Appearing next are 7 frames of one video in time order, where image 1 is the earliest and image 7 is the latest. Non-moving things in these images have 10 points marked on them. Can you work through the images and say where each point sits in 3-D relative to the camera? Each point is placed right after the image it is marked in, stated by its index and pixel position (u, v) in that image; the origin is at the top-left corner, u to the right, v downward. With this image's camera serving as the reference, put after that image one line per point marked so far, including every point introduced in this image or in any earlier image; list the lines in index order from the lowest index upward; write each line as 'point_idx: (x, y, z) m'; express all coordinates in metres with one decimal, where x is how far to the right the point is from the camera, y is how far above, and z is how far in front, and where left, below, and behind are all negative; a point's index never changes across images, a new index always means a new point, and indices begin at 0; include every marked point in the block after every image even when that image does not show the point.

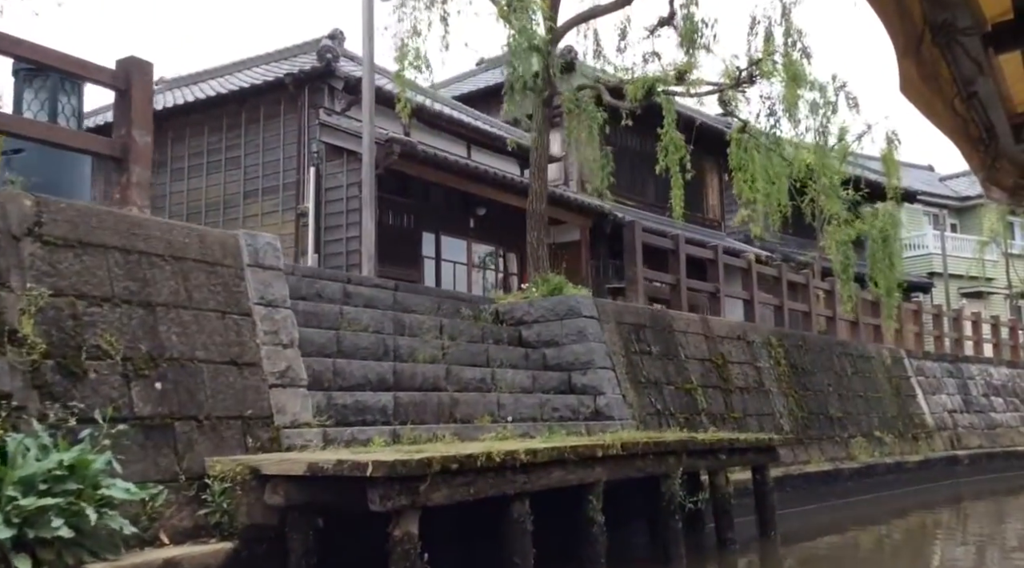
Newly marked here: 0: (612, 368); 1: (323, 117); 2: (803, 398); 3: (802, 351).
0: (+0.9, -0.8, +10.1) m
1: (-2.8, +2.5, +16.9) m
2: (+3.6, -1.4, +14.3) m
3: (+3.8, -0.9, +15.1) m
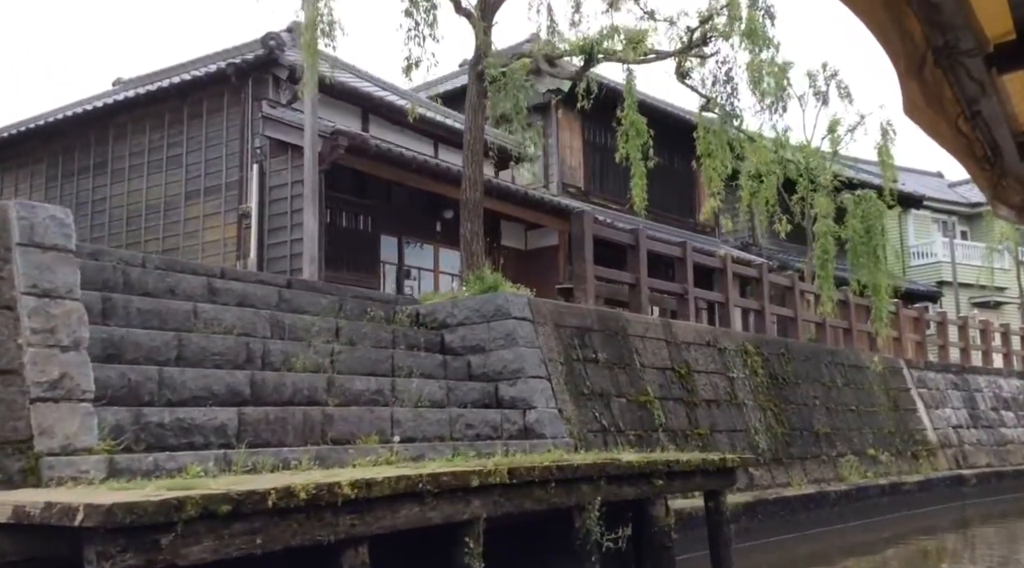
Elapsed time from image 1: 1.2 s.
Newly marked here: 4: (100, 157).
0: (+0.3, -0.7, +8.7) m
1: (-3.4, +2.4, +15.5) m
2: (+3.0, -1.4, +12.8) m
3: (+3.3, -0.9, +13.7) m
4: (-6.6, +2.1, +18.2) m
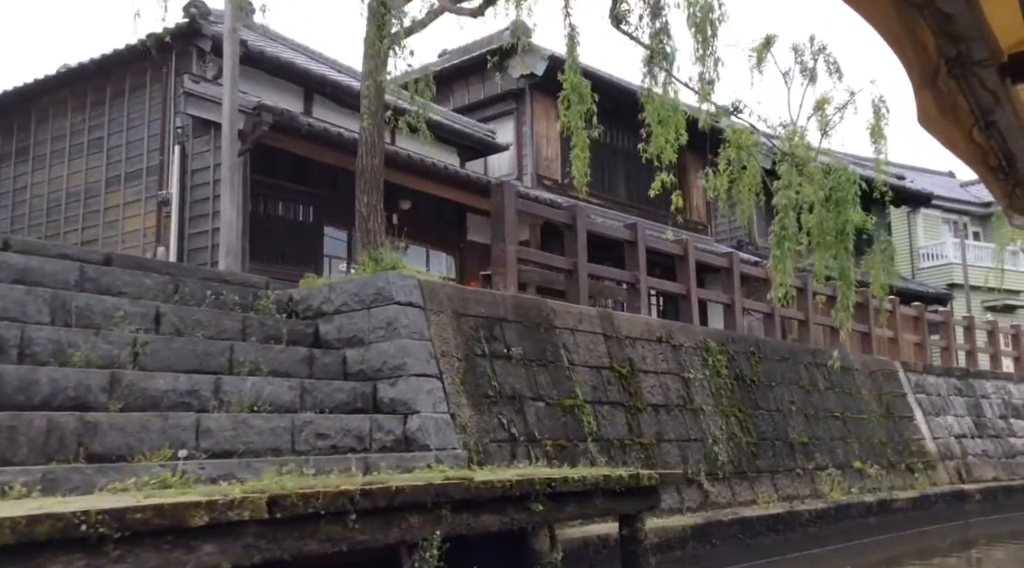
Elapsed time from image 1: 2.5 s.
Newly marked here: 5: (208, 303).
0: (-0.5, -0.6, +7.1) m
1: (-4.0, +2.5, +14.0) m
2: (+2.3, -1.3, +11.2) m
3: (+2.6, -0.8, +12.1) m
4: (-7.3, +2.1, +16.7) m
5: (-1.8, -0.1, +6.8) m
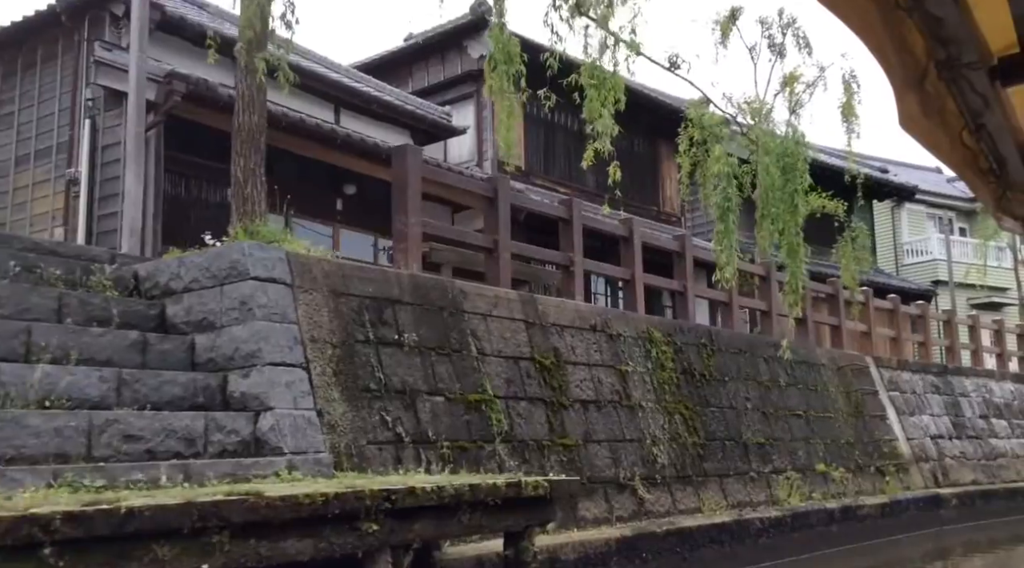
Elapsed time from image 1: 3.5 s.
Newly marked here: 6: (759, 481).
0: (-1.1, -0.4, +6.0) m
1: (-4.7, +2.6, +12.9) m
2: (+1.6, -1.2, +10.1) m
3: (+1.9, -0.7, +11.0) m
4: (-8.0, +2.3, +15.6) m
5: (-2.5, 0.0, +5.7) m
6: (+2.3, -1.9, +10.8) m
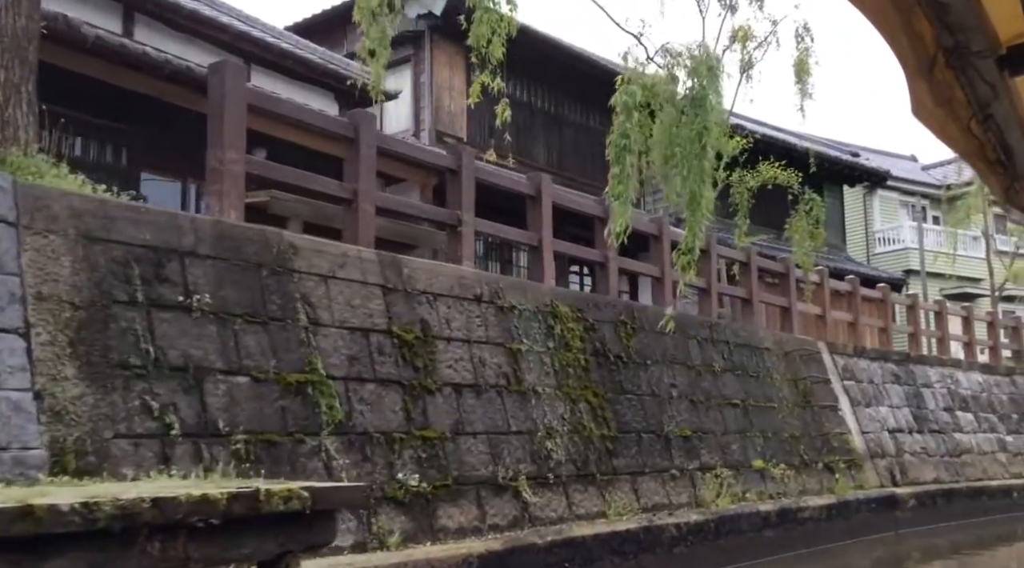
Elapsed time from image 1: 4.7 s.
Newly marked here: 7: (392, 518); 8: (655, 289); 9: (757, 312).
0: (-2.0, -0.2, +4.5) m
1: (-5.7, +3.0, +11.2) m
2: (+0.7, -0.9, +8.6) m
3: (+0.9, -0.4, +9.5) m
4: (-9.0, +2.7, +13.9) m
5: (-3.3, +0.3, +4.1) m
6: (+1.4, -1.6, +9.3) m
7: (-0.7, -1.3, +6.1) m
8: (+1.5, -0.1, +11.2) m
9: (+2.9, -0.3, +13.4) m
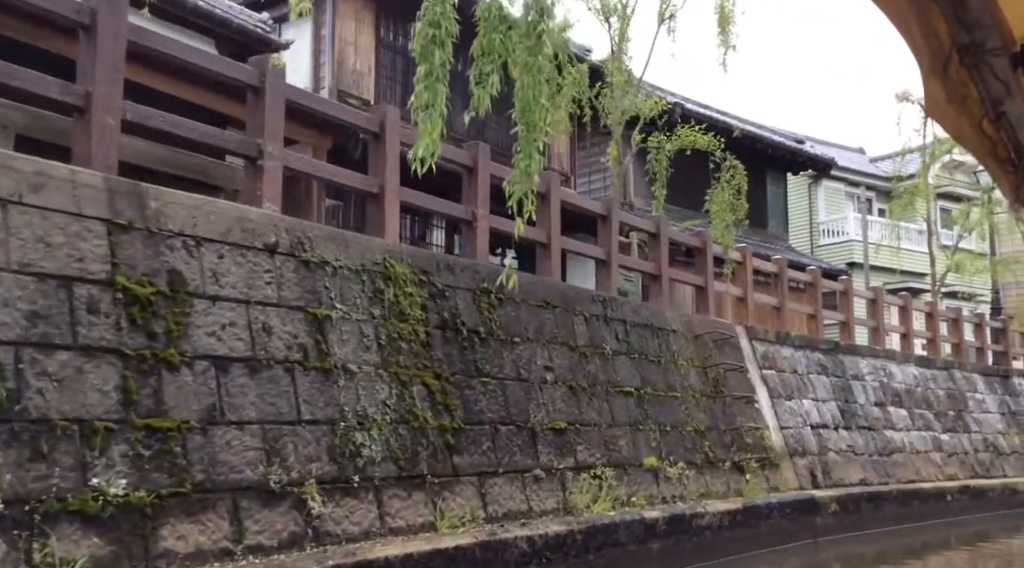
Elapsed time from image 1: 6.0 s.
0: (-2.9, +0.1, +2.7) m
1: (-6.8, +3.4, +9.3) m
2: (-0.4, -0.6, +7.0) m
3: (-0.2, -0.1, +7.8) m
4: (-10.2, +3.2, +11.7) m
5: (-4.2, +0.6, +2.3) m
6: (+0.2, -1.3, +7.7) m
7: (-1.7, -1.0, +4.4) m
8: (+0.3, +0.2, +9.5) m
9: (+1.6, -0.1, +11.8) m
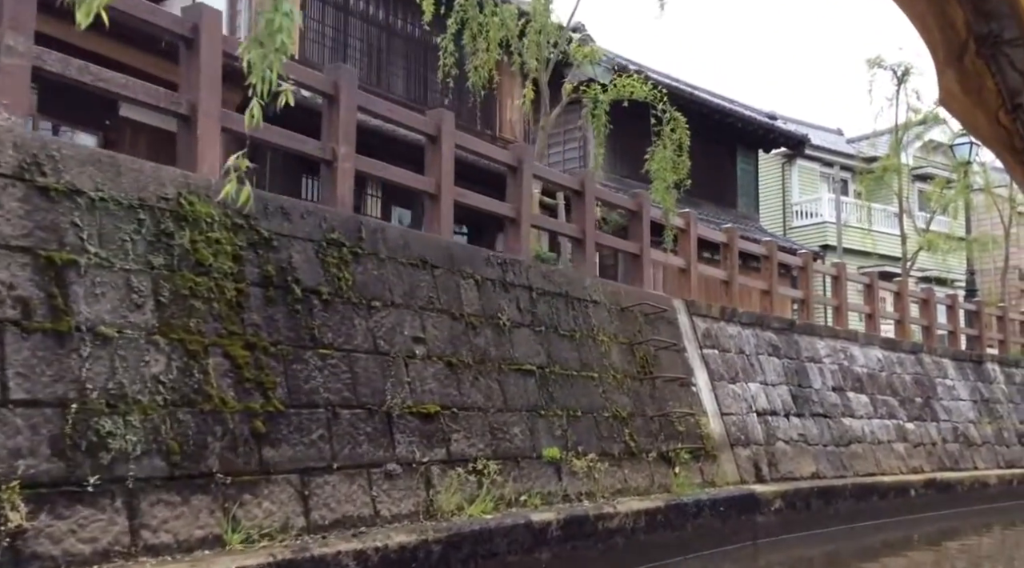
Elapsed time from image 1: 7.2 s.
0: (-3.6, +0.3, +1.1) m
1: (-7.6, +3.8, +7.6) m
2: (-1.2, -0.4, +5.4) m
3: (-1.0, +0.1, +6.3) m
4: (-11.1, +3.7, +10.0) m
5: (-4.9, +0.8, +0.7) m
6: (-0.6, -1.1, +6.2) m
7: (-2.5, -0.7, +2.9) m
8: (-0.5, +0.5, +8.0) m
9: (+0.7, +0.2, +10.3) m
